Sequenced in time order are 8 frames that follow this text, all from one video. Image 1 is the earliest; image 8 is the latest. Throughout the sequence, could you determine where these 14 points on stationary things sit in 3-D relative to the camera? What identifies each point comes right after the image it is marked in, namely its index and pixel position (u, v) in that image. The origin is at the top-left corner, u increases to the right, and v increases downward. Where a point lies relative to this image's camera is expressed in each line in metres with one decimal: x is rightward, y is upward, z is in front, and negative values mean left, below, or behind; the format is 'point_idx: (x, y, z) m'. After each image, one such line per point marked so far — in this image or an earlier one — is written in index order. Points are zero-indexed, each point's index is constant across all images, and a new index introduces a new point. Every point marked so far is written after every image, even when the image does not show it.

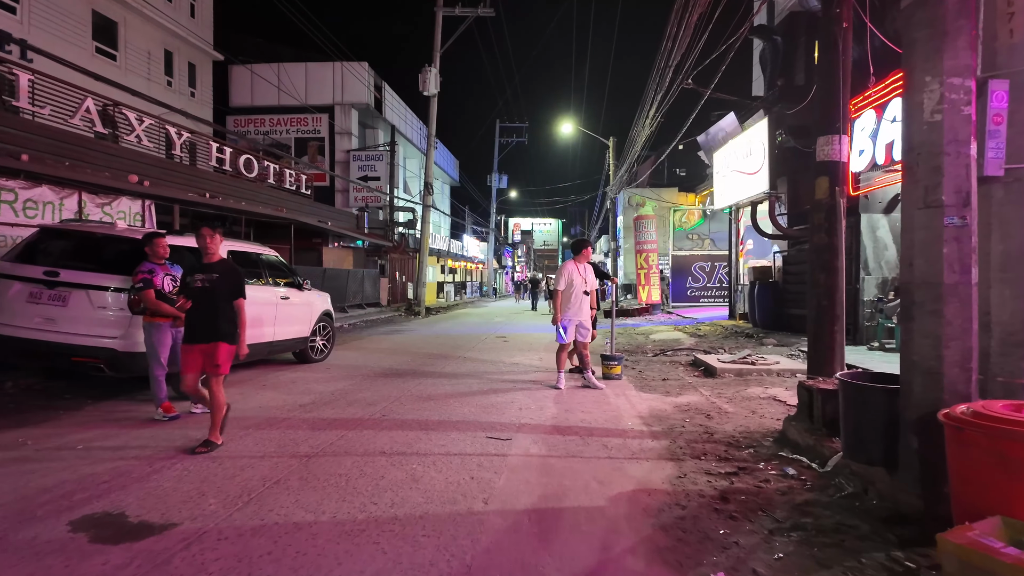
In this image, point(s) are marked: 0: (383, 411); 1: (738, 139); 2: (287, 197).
0: (-1.3, -1.2, +5.8) m
1: (+5.4, +3.6, +14.2) m
2: (-6.0, +2.4, +15.8) m
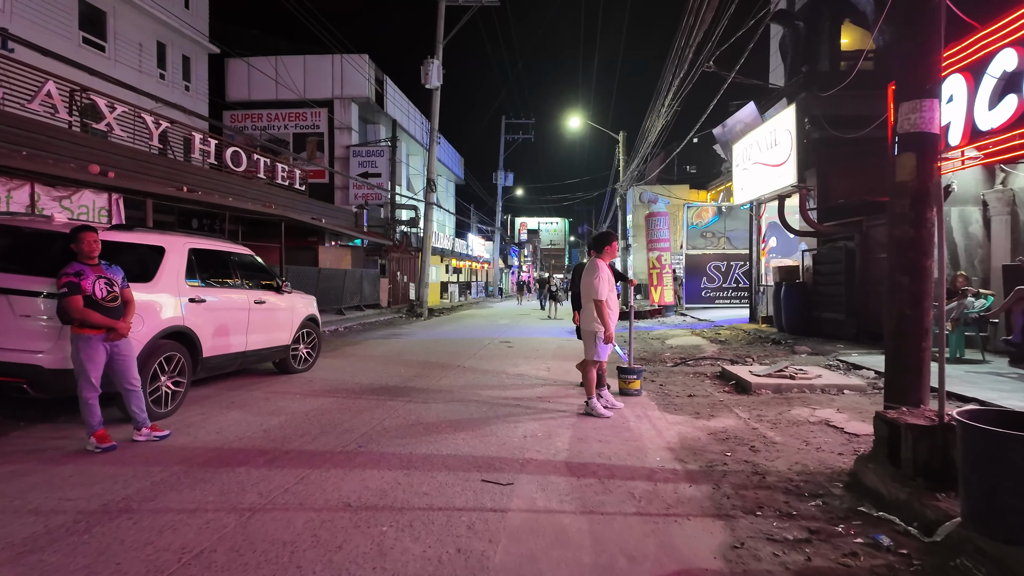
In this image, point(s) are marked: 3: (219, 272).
0: (-1.2, -1.2, +4.8) m
1: (+5.5, +3.6, +13.2) m
2: (-5.9, +2.4, +14.9) m
3: (-3.4, +0.2, +6.9) m
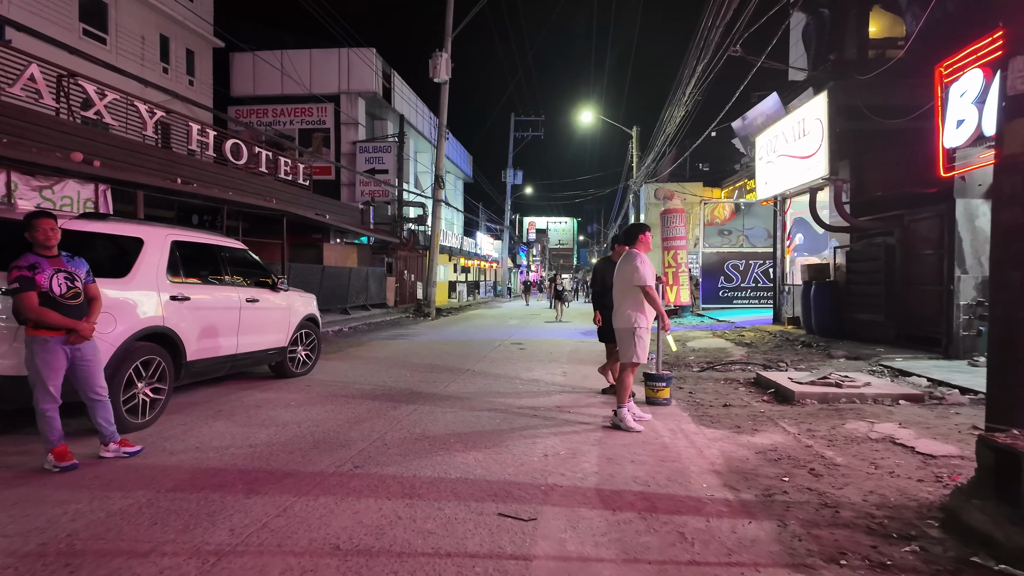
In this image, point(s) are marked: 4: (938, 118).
0: (-1.1, -1.2, +4.2) m
1: (+5.8, +3.6, +12.4) m
2: (-5.6, +2.4, +14.3) m
3: (-3.2, +0.2, +6.3) m
4: (+5.8, +2.3, +8.1) m
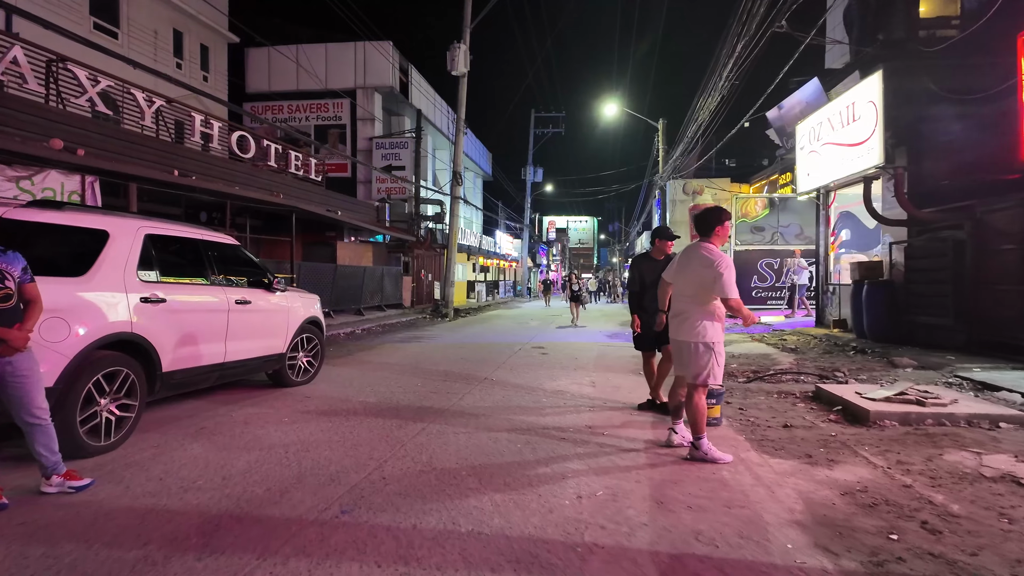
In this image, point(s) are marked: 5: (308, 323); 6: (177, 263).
0: (-1.0, -1.2, +3.4) m
1: (+6.2, +3.6, +11.4) m
2: (-5.1, +2.4, +13.6) m
3: (-3.0, +0.2, +5.6) m
4: (+6.1, +2.3, +7.1) m
5: (-2.6, -0.4, +7.4) m
6: (-3.1, +0.2, +5.4) m
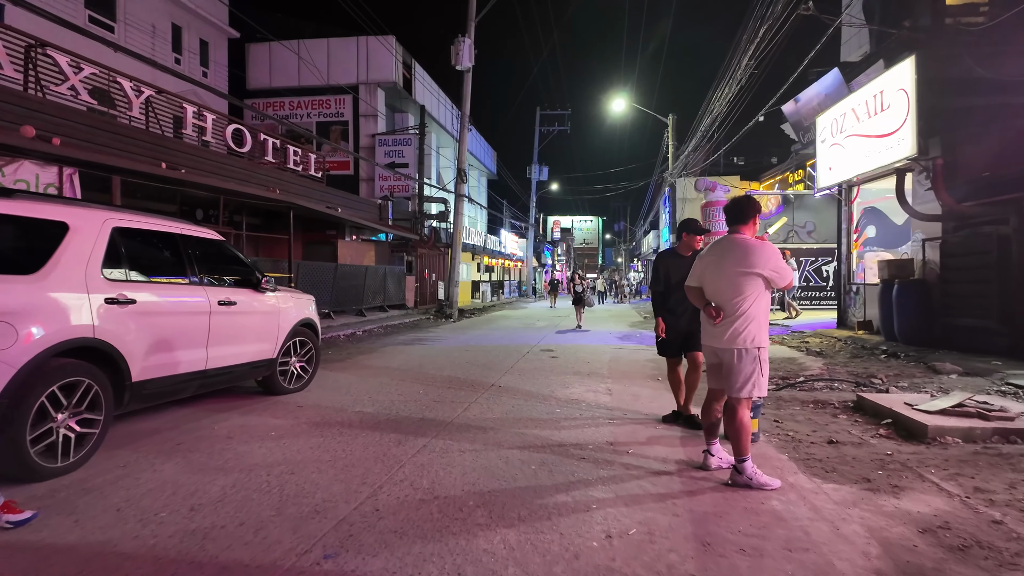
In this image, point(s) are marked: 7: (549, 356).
0: (-0.9, -1.2, +2.8) m
1: (+6.3, +3.6, +10.8) m
2: (-5.0, +2.4, +13.1) m
3: (-2.9, +0.2, +5.1) m
4: (+6.2, +2.3, +6.5) m
5: (-2.5, -0.4, +6.9) m
6: (-3.0, +0.2, +4.9) m
7: (+0.6, -1.1, +9.8) m
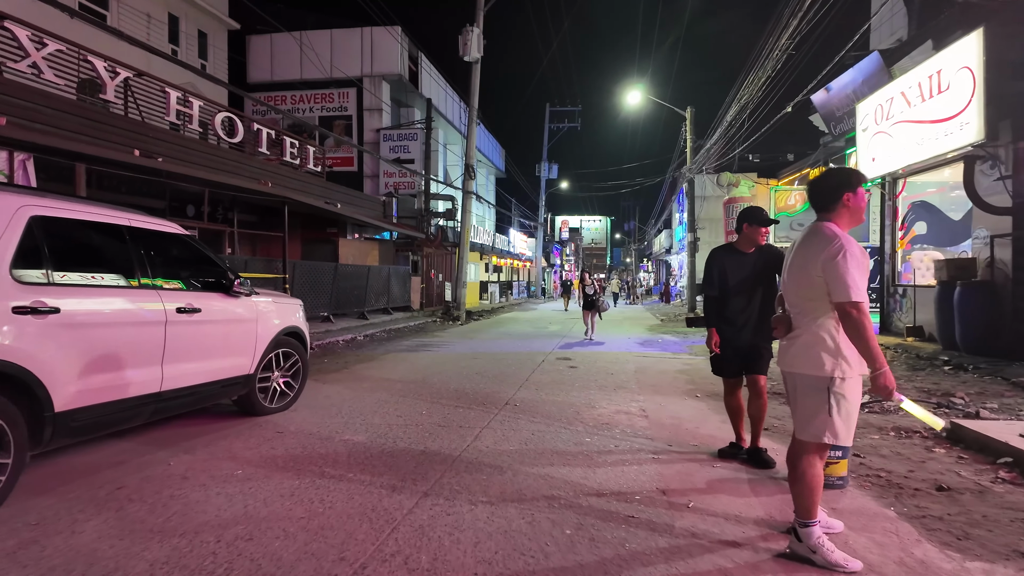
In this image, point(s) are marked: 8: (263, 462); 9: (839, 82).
0: (-0.7, -1.2, +1.9) m
1: (+6.6, +3.6, +9.8) m
2: (-4.7, +2.4, +12.2) m
3: (-2.8, +0.2, +4.1) m
4: (+6.4, +2.3, +5.4) m
5: (-2.3, -0.5, +5.9) m
6: (-2.8, +0.2, +3.9) m
7: (+0.8, -1.2, +8.8) m
8: (-1.8, -1.3, +4.3) m
9: (+8.2, +5.1, +14.7) m
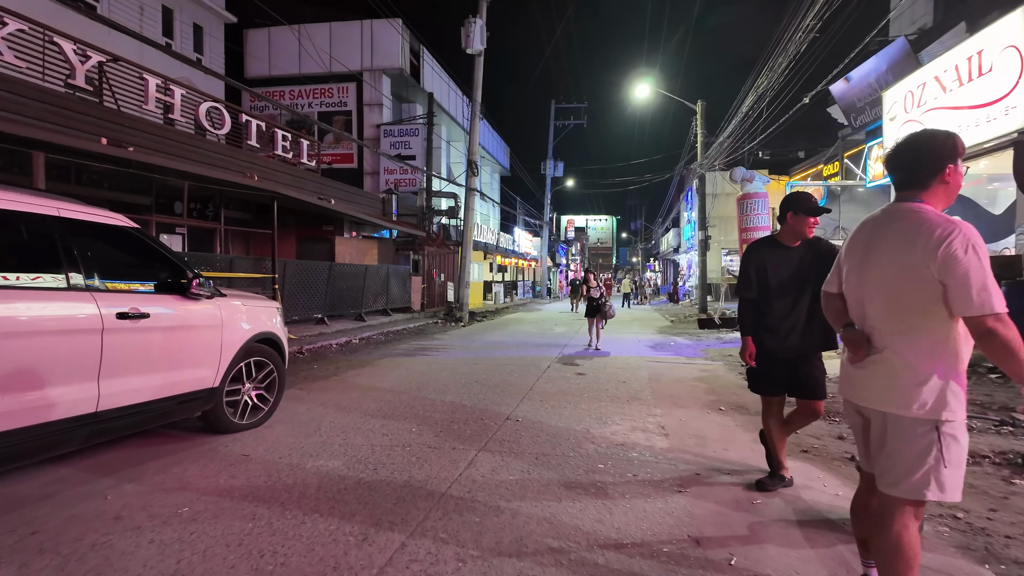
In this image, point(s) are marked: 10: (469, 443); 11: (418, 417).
0: (-0.8, -1.3, +1.2) m
1: (+6.6, +3.6, +9.0) m
2: (-4.7, +2.4, +11.6) m
3: (-2.8, +0.2, +3.5) m
4: (+6.4, +2.3, +4.7) m
5: (-2.3, -0.5, +5.3) m
6: (-2.8, +0.2, +3.3) m
7: (+0.8, -1.2, +8.1) m
8: (-1.8, -1.3, +3.6) m
9: (+8.3, +5.1, +14.0) m
10: (-0.3, -1.2, +4.7) m
11: (-0.9, -1.2, +5.7) m
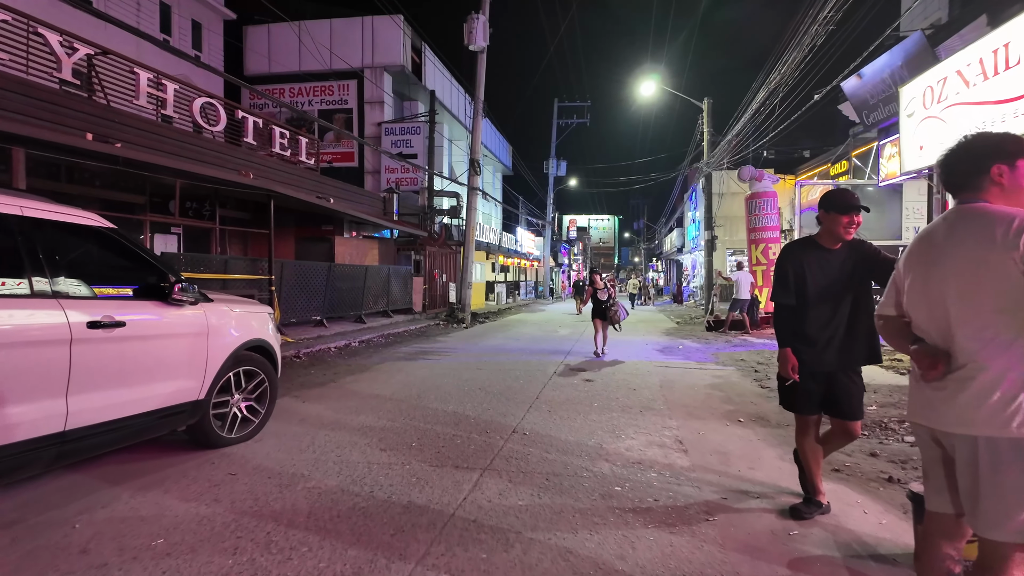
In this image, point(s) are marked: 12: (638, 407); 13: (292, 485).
0: (-0.7, -1.3, +0.9) m
1: (+6.7, +3.5, +8.7) m
2: (-4.6, +2.4, +11.2) m
3: (-2.7, +0.1, +3.2) m
4: (+6.4, +2.2, +4.3) m
5: (-2.2, -0.5, +4.9) m
6: (-2.8, +0.2, +3.0) m
7: (+0.9, -1.2, +7.7) m
8: (-1.8, -1.3, +3.3) m
9: (+8.3, +5.1, +13.6) m
10: (-0.3, -1.3, +4.4) m
11: (-0.8, -1.3, +5.3) m
12: (+1.3, -1.2, +6.3) m
13: (-1.4, -1.3, +3.9) m
